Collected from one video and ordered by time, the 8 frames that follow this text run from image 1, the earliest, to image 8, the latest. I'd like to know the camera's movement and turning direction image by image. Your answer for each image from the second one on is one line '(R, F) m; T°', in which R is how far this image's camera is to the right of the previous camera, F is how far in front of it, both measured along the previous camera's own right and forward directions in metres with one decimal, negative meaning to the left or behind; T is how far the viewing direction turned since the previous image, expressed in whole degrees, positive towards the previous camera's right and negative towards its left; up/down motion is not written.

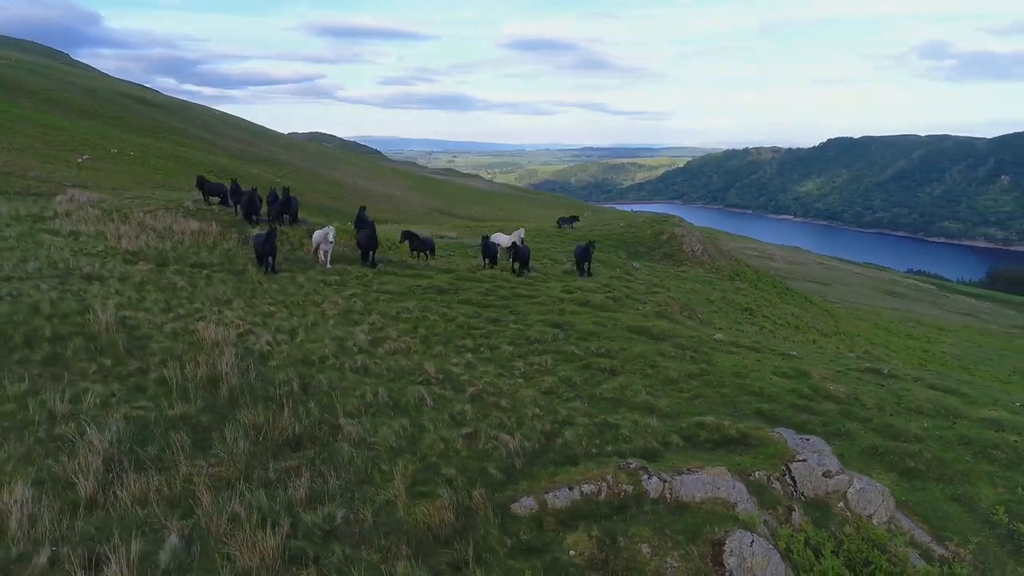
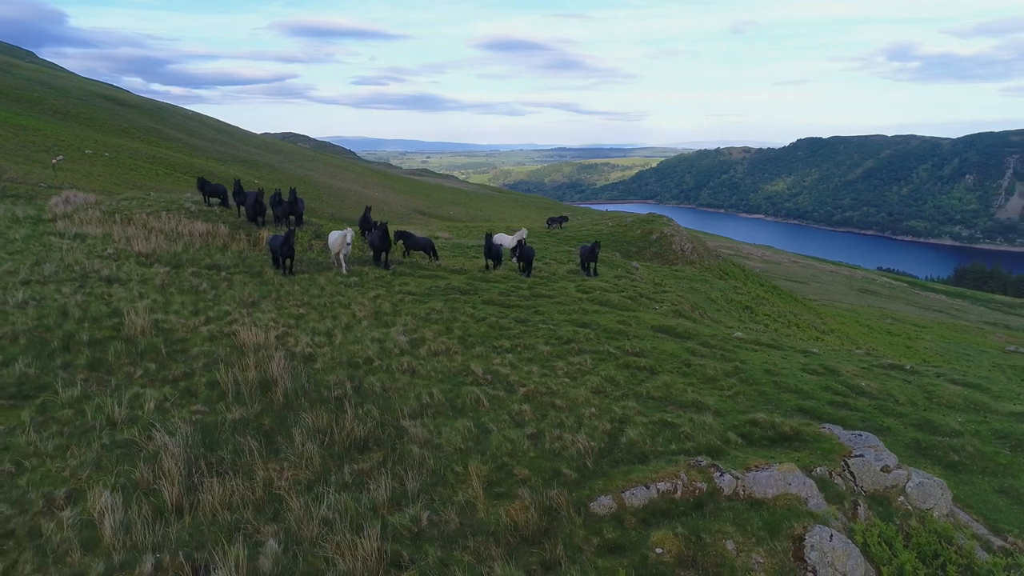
(-1.1, 0.0) m; +2°
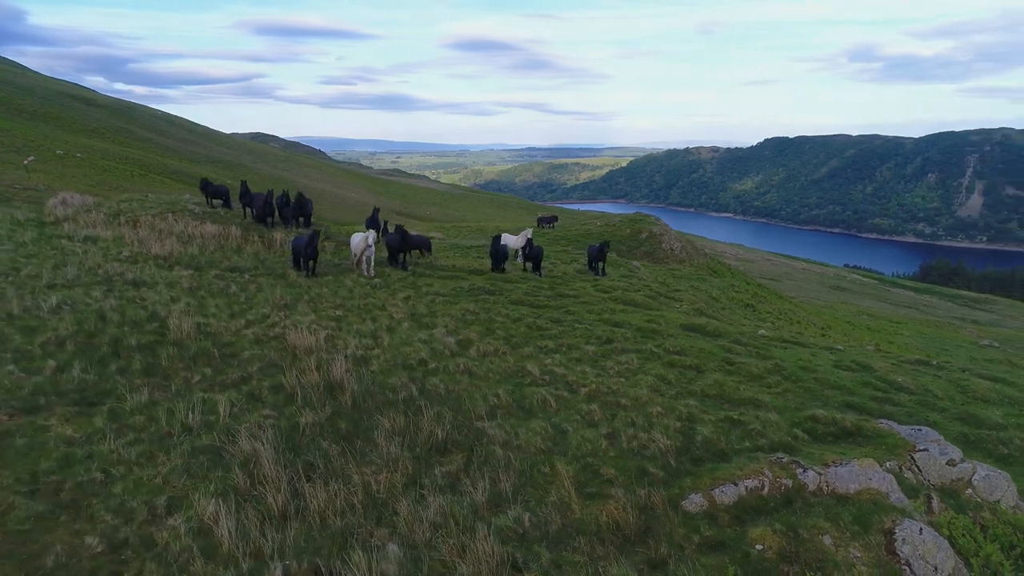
(-1.3, 0.0) m; +2°
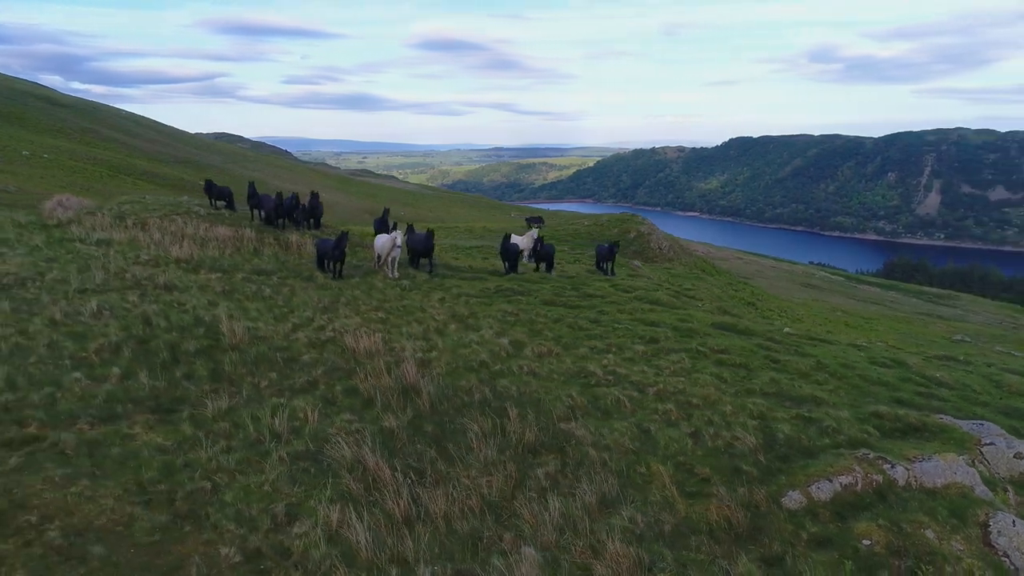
(-1.5, 0.0) m; +2°
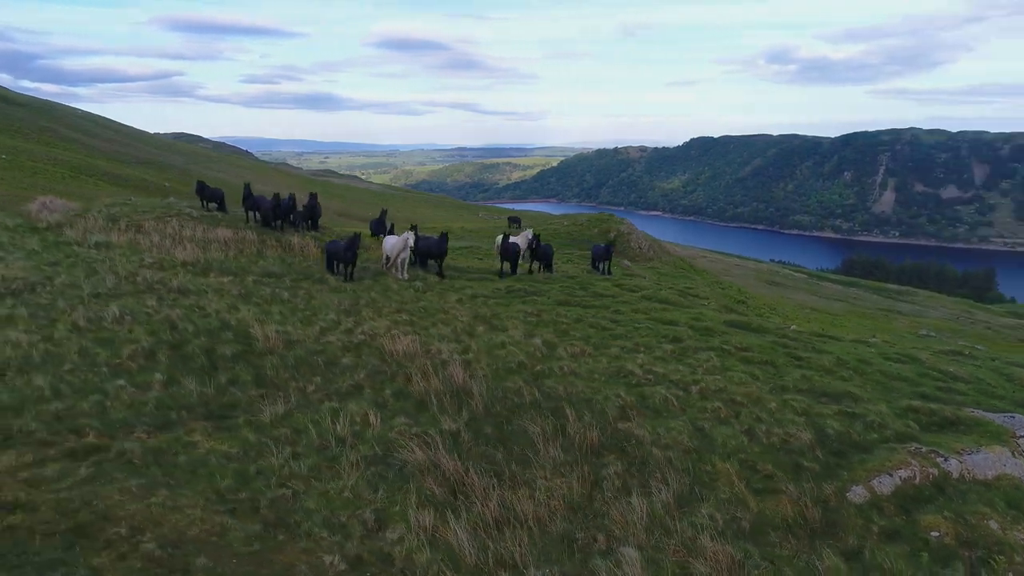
(-1.2, 0.0) m; +3°
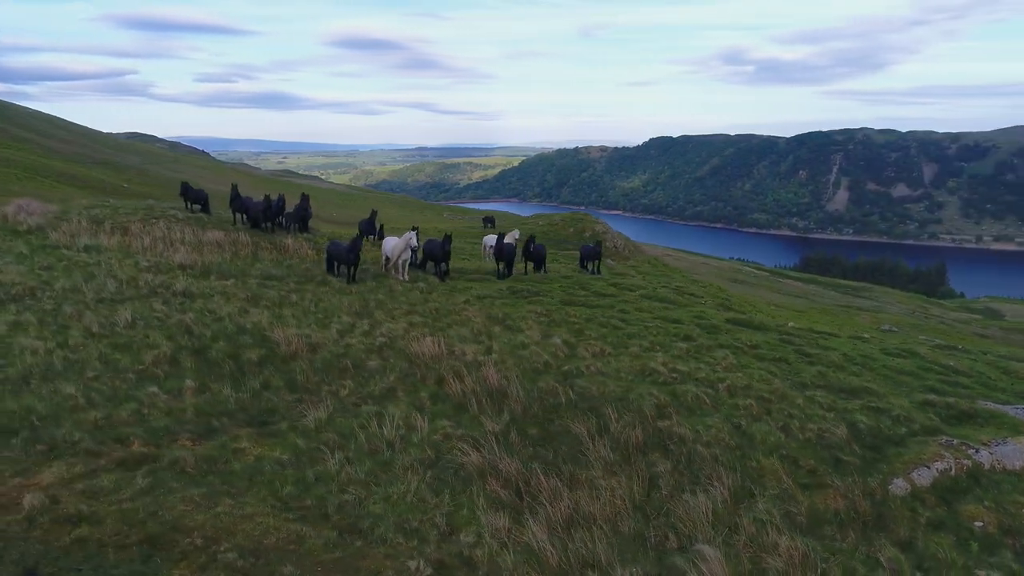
(-1.0, 0.0) m; +3°
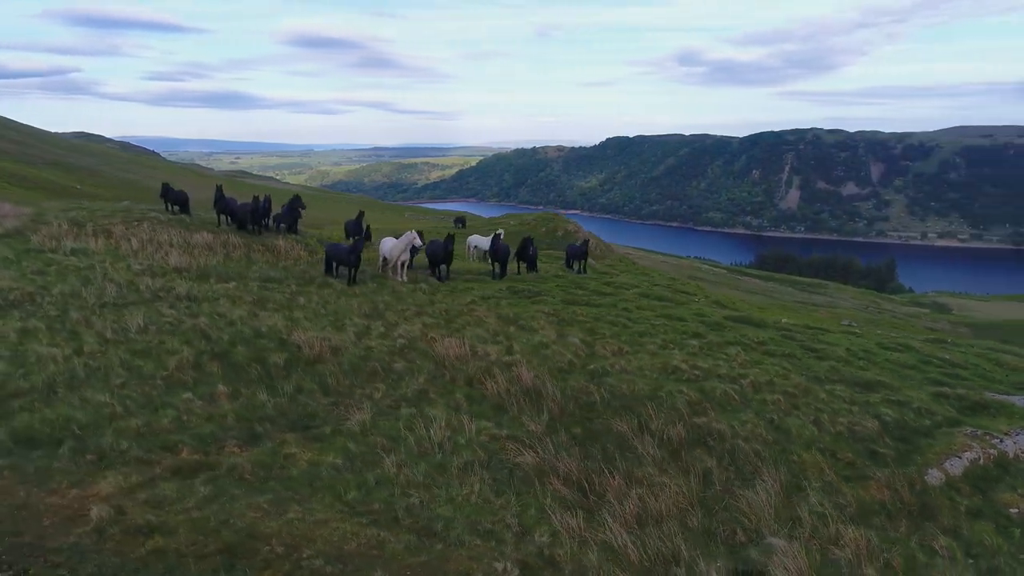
(-1.0, 0.0) m; +3°
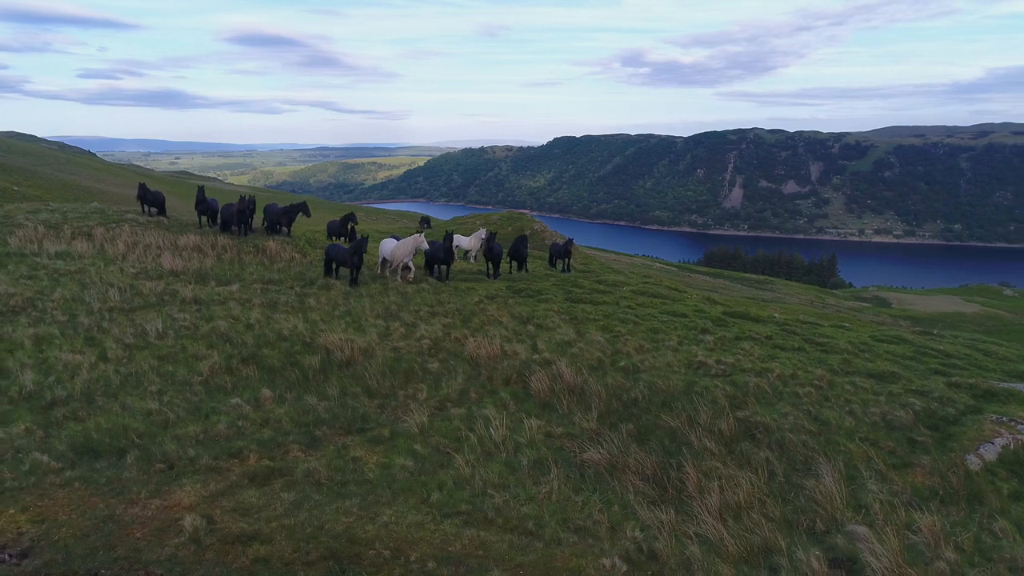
(-1.3, 0.0) m; +4°
